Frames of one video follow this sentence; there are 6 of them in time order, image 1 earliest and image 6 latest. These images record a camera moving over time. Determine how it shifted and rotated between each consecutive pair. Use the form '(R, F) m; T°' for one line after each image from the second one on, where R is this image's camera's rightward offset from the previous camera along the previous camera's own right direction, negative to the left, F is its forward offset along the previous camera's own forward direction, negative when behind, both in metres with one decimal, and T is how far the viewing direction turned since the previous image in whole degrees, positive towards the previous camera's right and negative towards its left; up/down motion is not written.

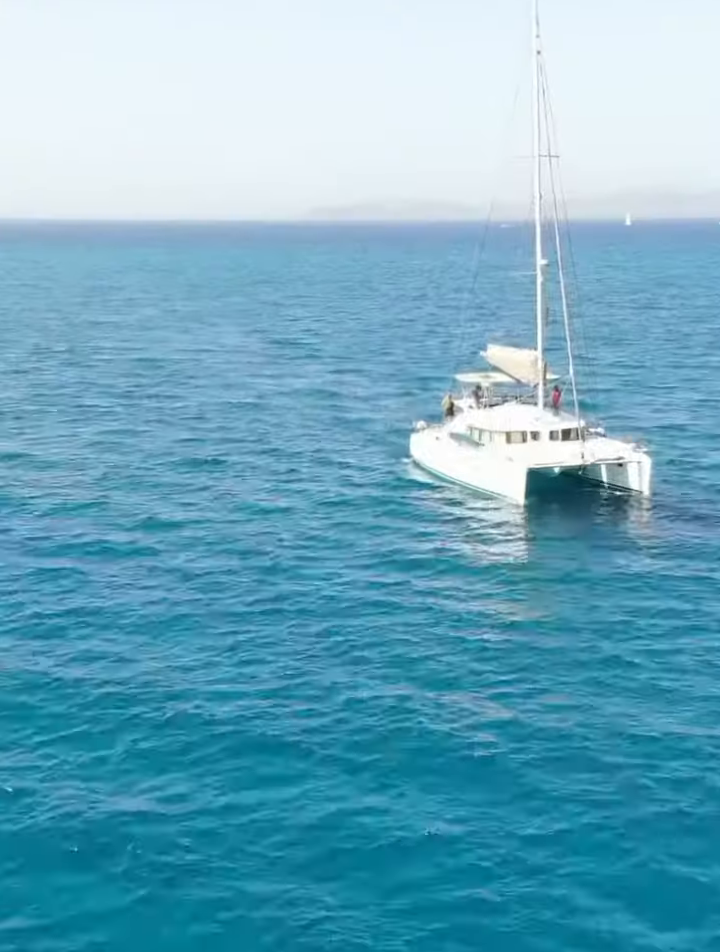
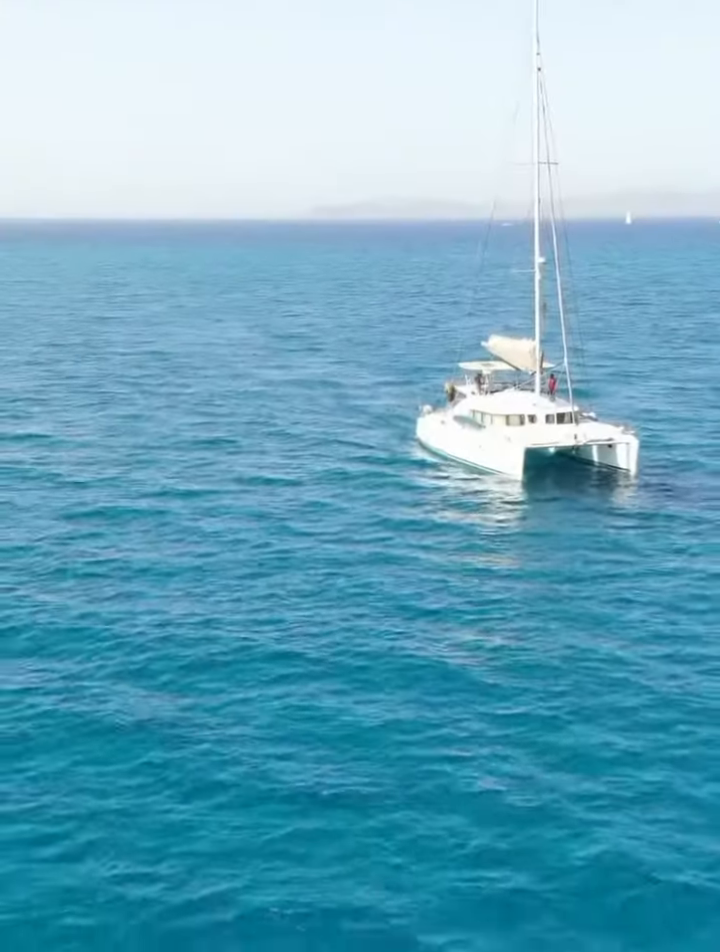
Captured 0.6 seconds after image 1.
(+0.1, -3.0) m; 0°
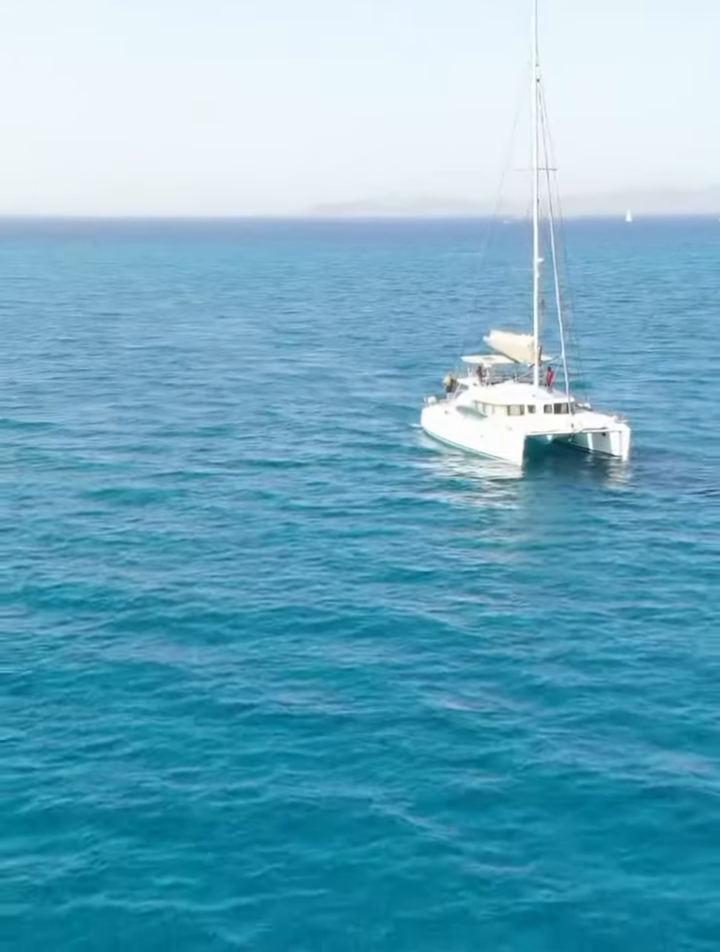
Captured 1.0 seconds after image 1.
(-0.3, -2.5) m; 0°
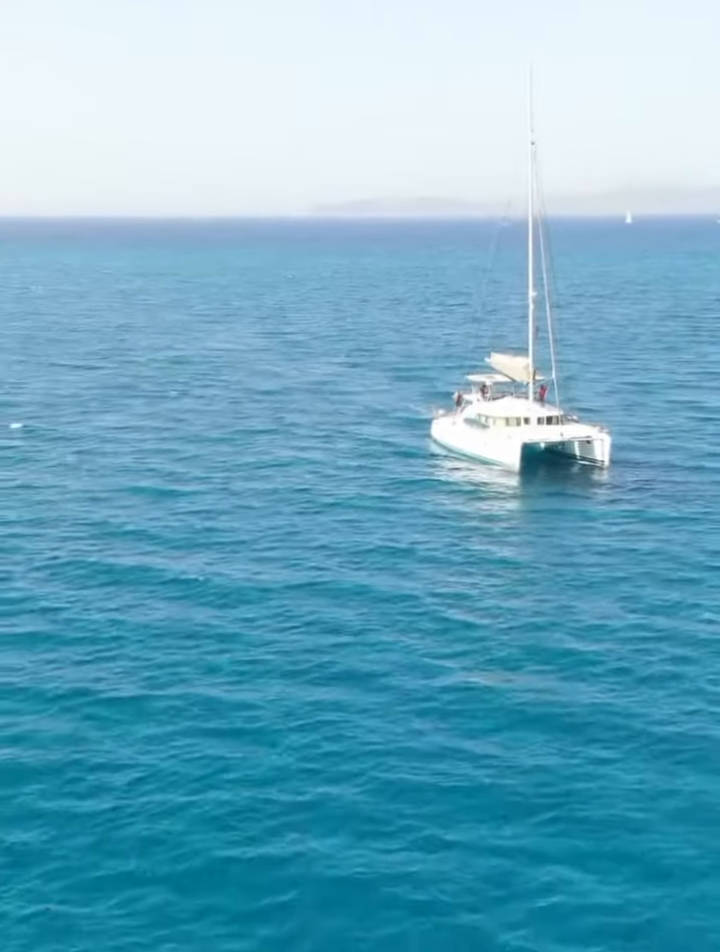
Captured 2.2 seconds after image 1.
(-0.6, -6.9) m; 0°
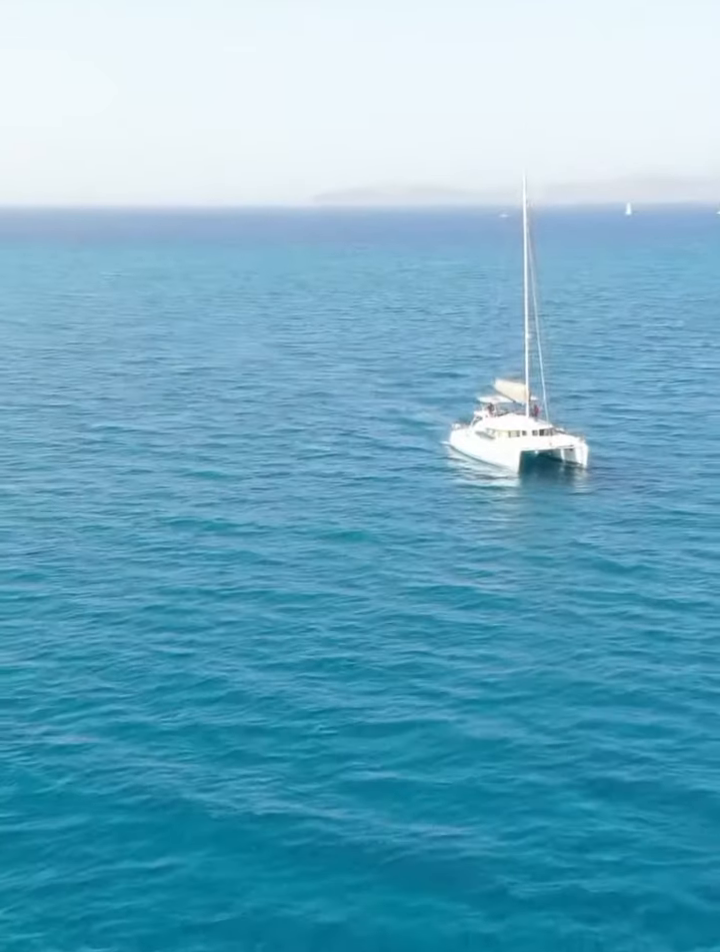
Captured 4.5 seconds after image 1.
(-1.2, -13.5) m; 0°
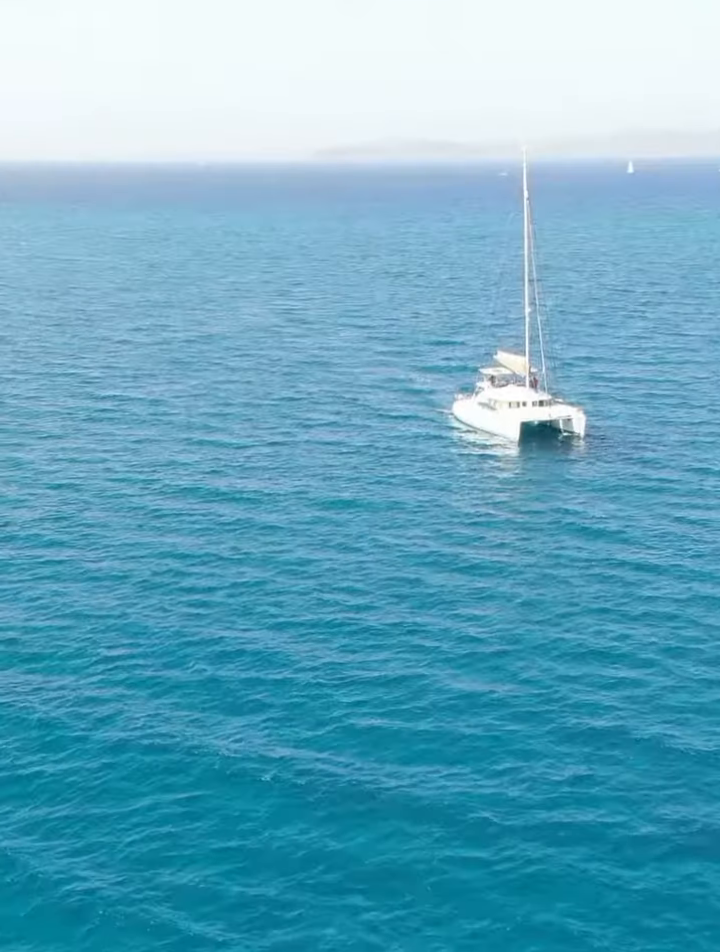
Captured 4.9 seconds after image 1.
(-0.2, -2.8) m; 0°
